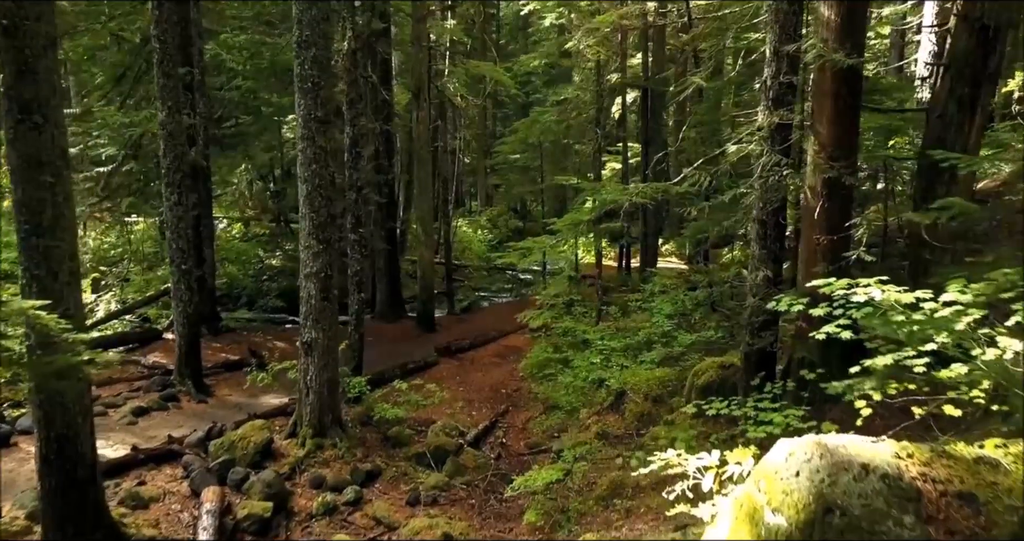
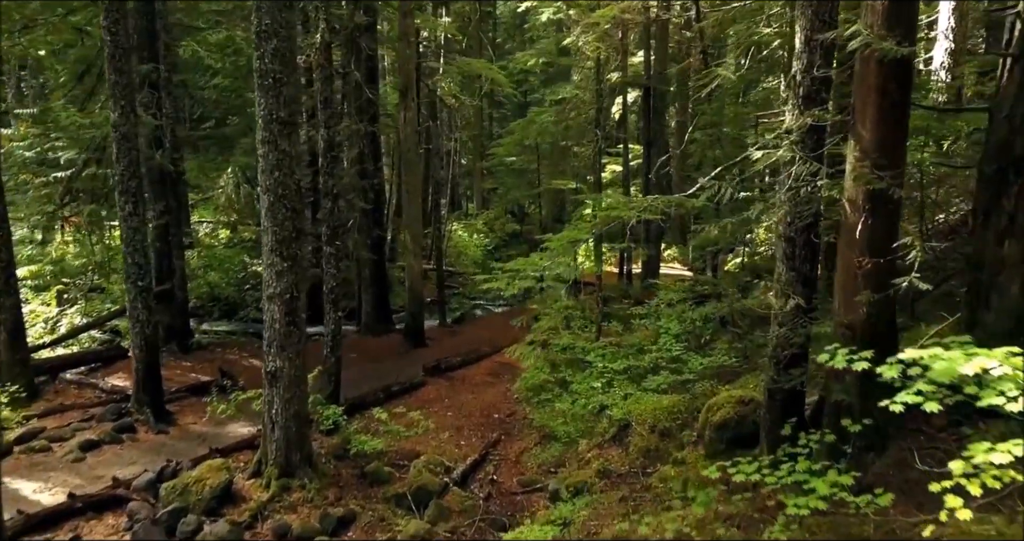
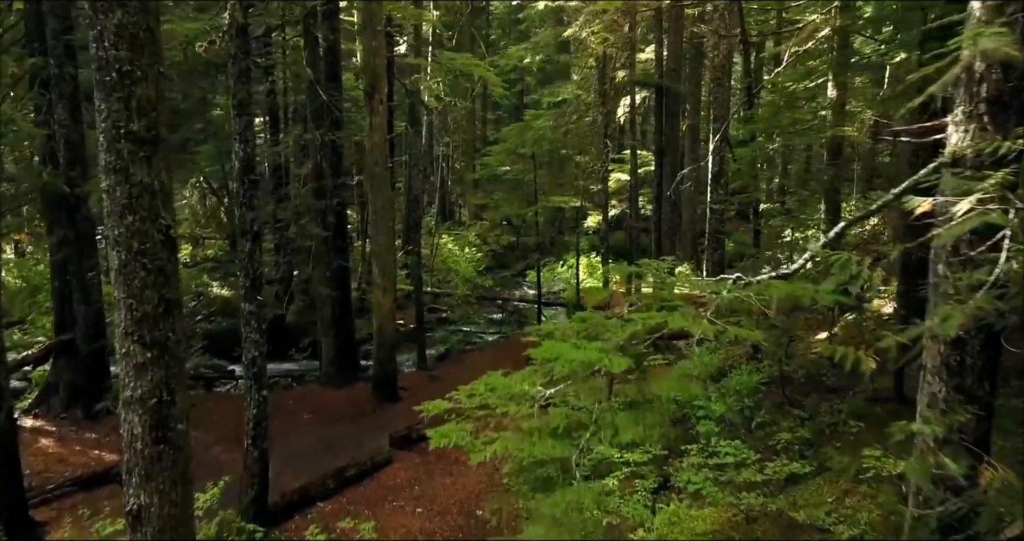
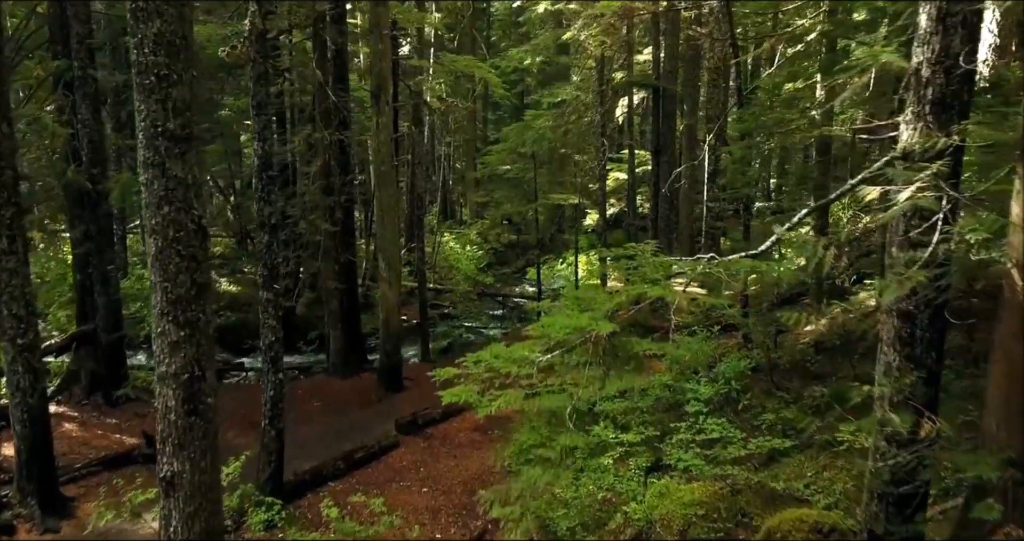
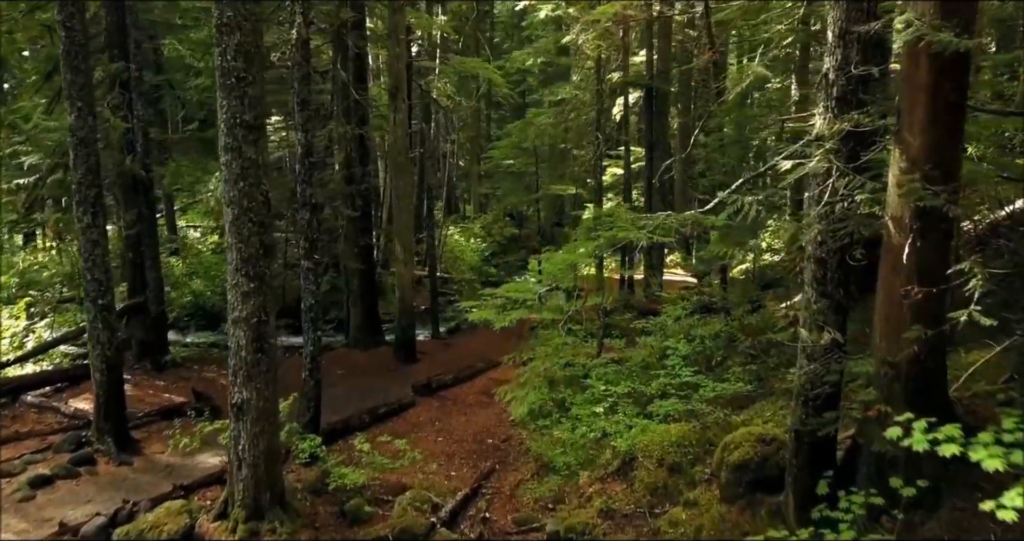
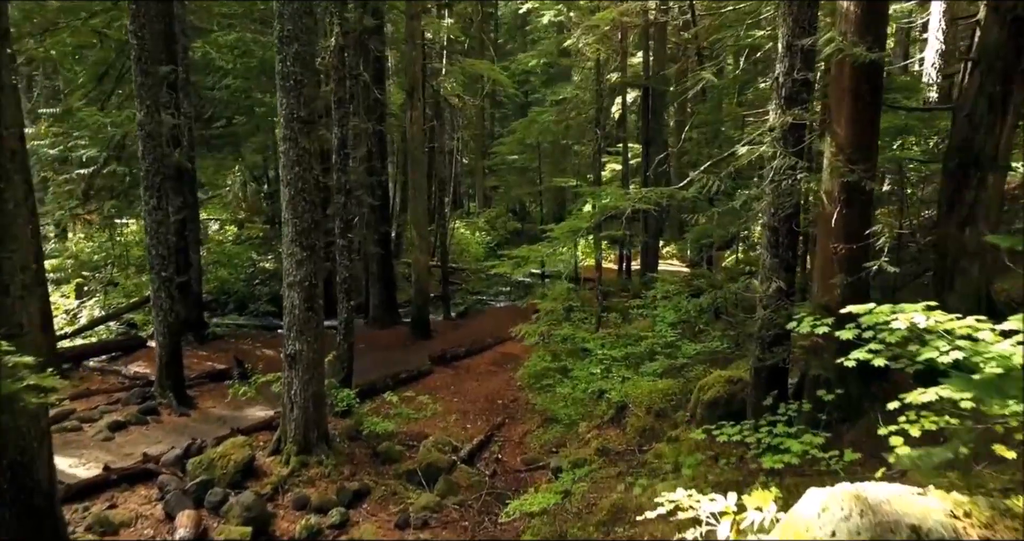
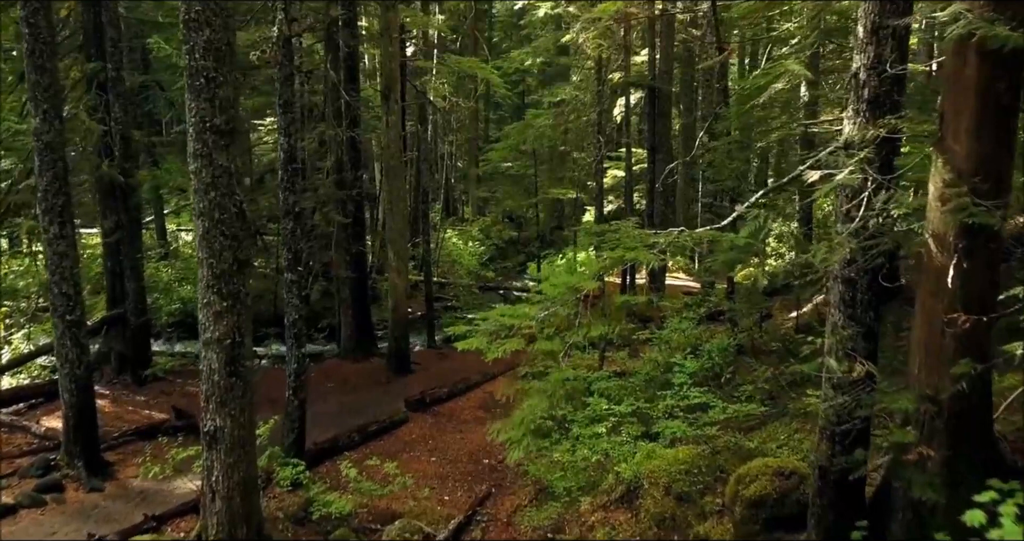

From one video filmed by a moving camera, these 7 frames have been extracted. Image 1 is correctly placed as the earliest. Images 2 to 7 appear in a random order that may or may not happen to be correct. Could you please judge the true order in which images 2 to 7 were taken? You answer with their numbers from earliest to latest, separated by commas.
6, 2, 5, 7, 4, 3
